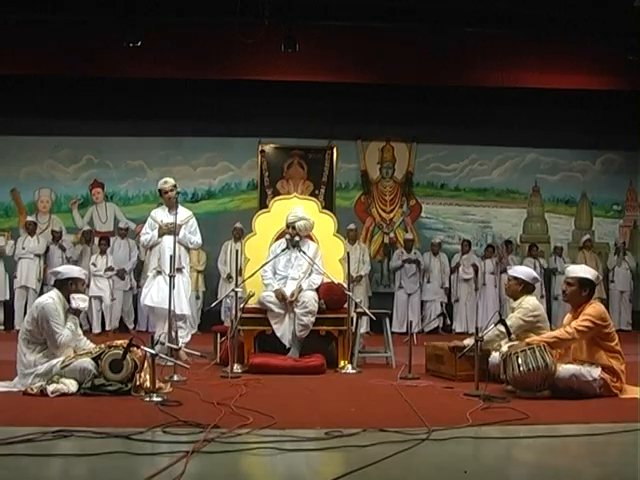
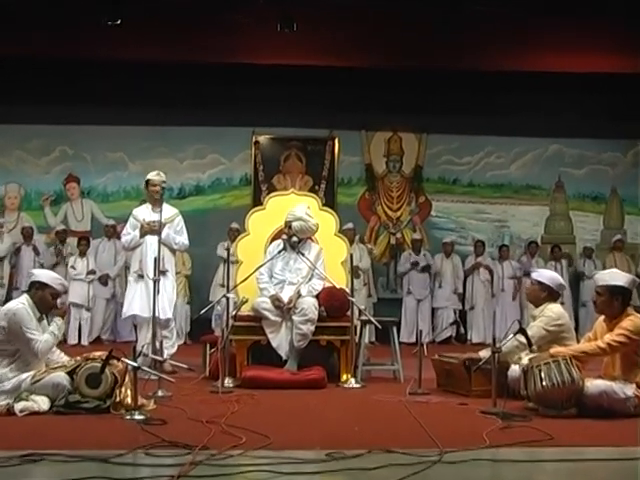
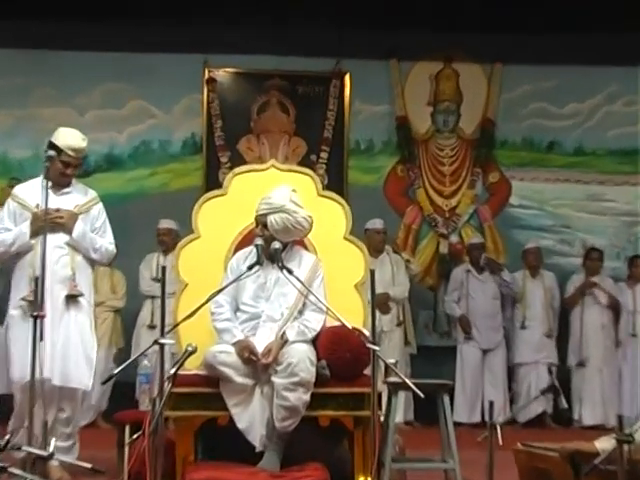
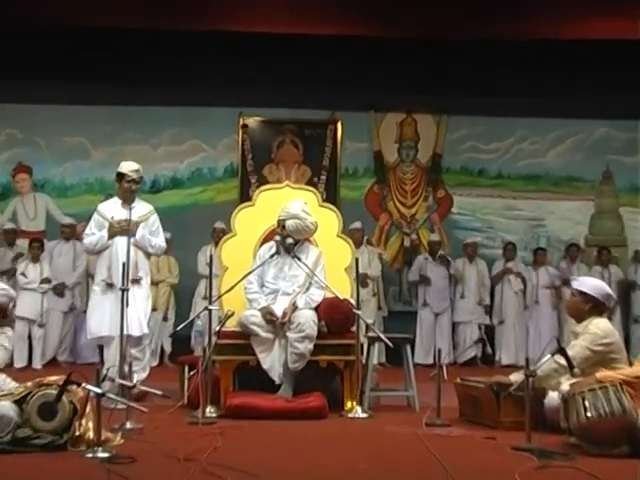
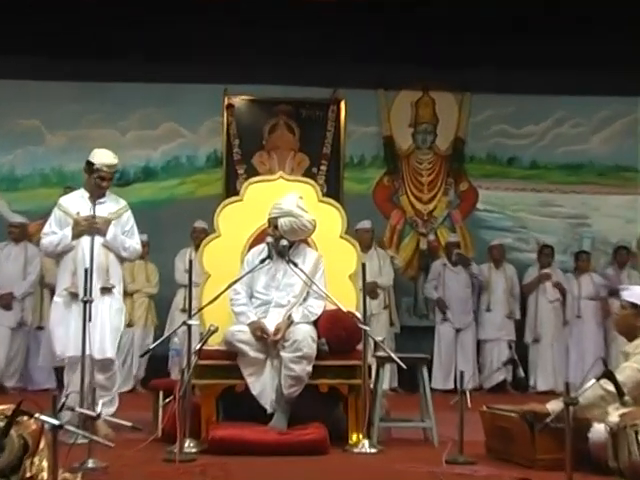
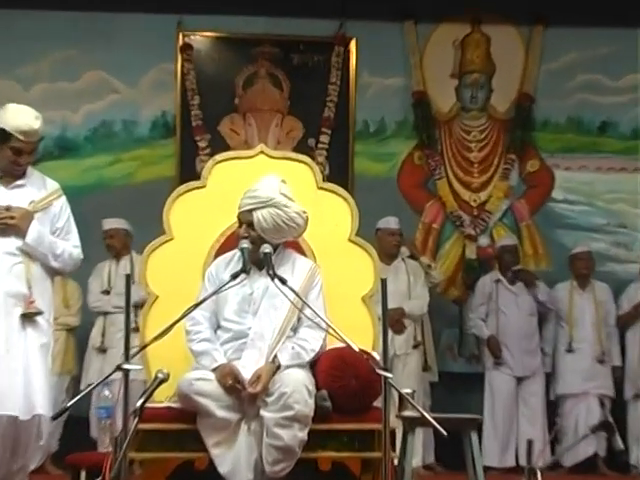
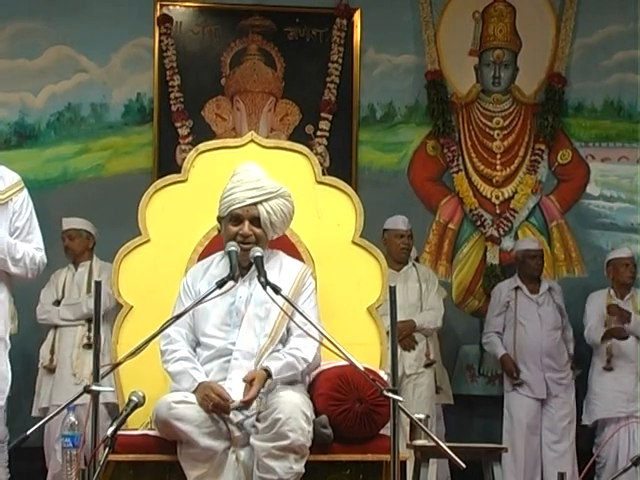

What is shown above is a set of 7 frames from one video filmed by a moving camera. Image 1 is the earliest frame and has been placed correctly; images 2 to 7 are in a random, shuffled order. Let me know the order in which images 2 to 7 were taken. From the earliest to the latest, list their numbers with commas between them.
2, 4, 5, 3, 6, 7
